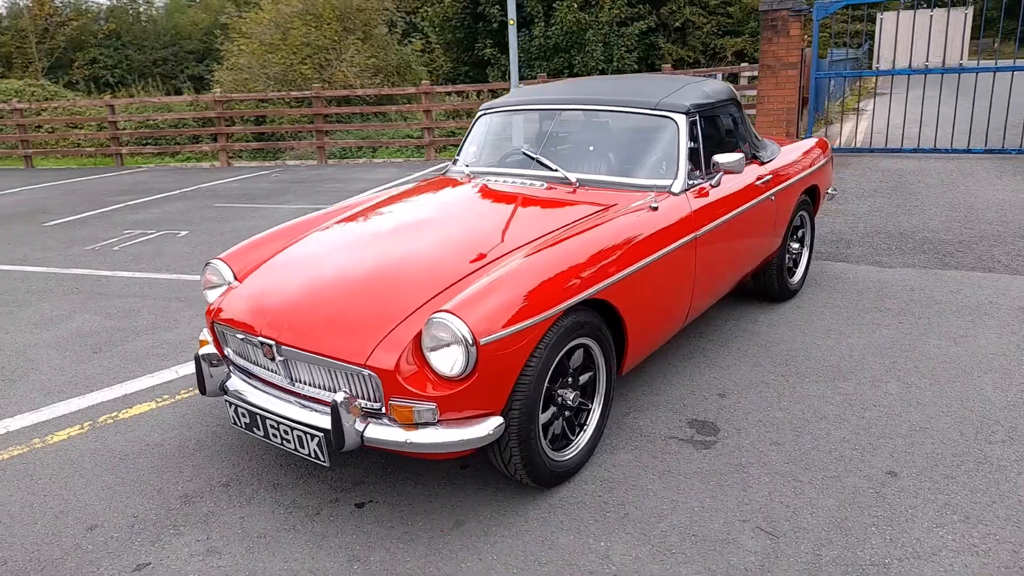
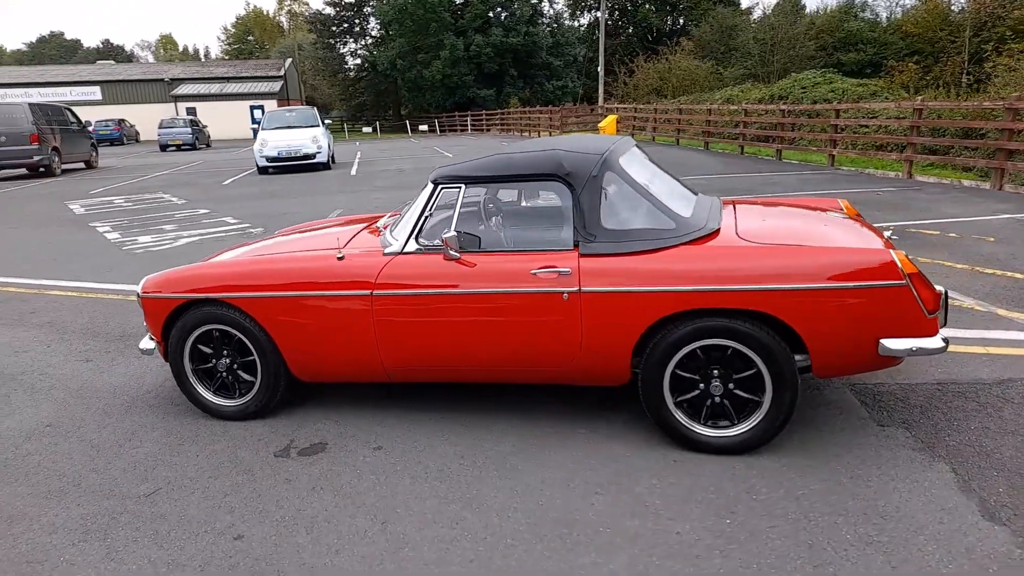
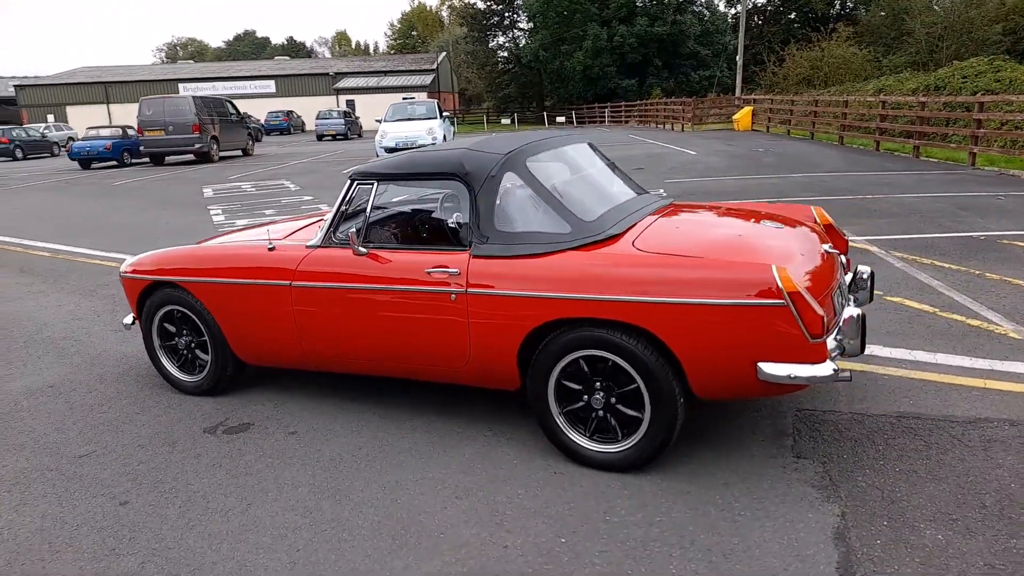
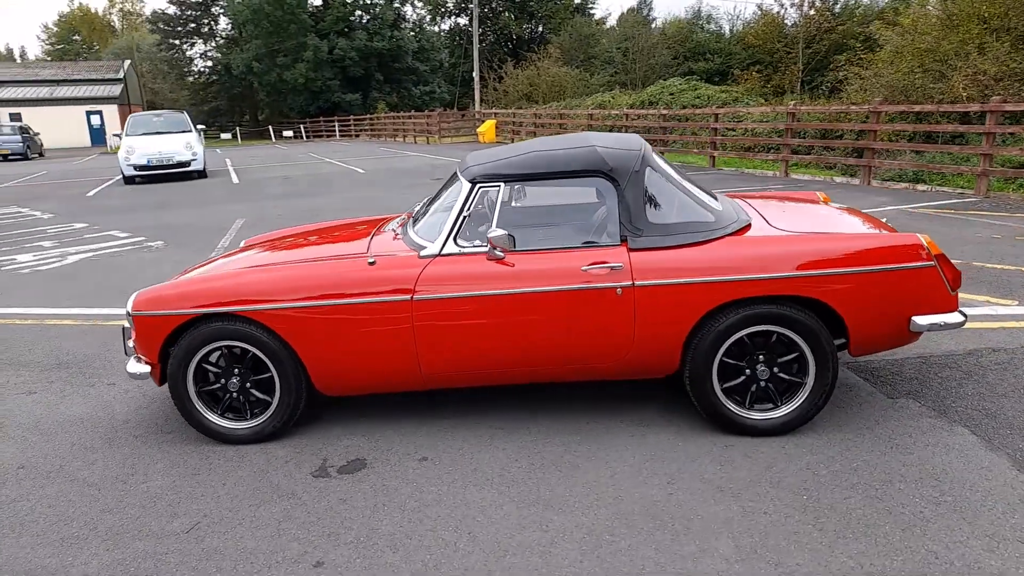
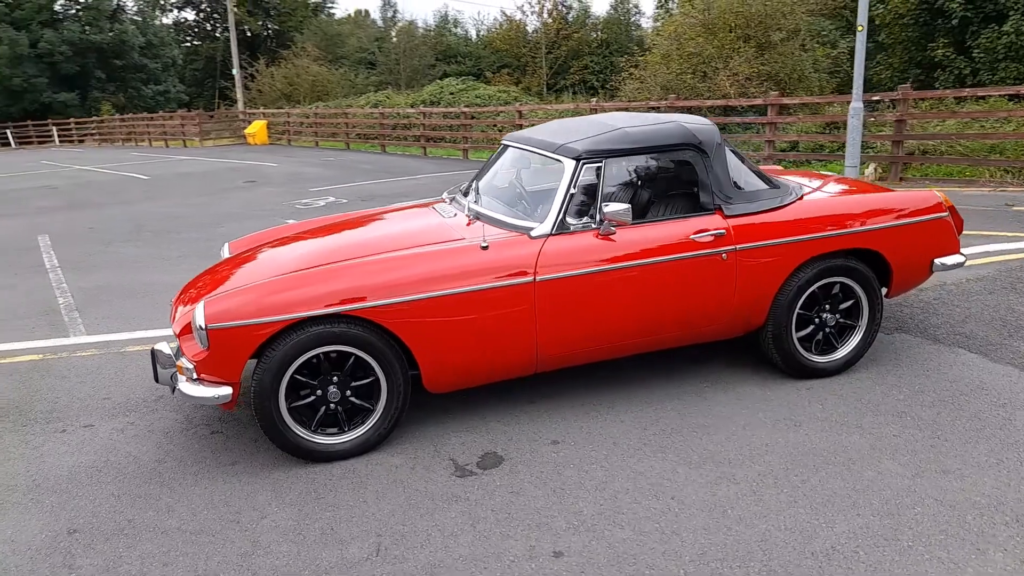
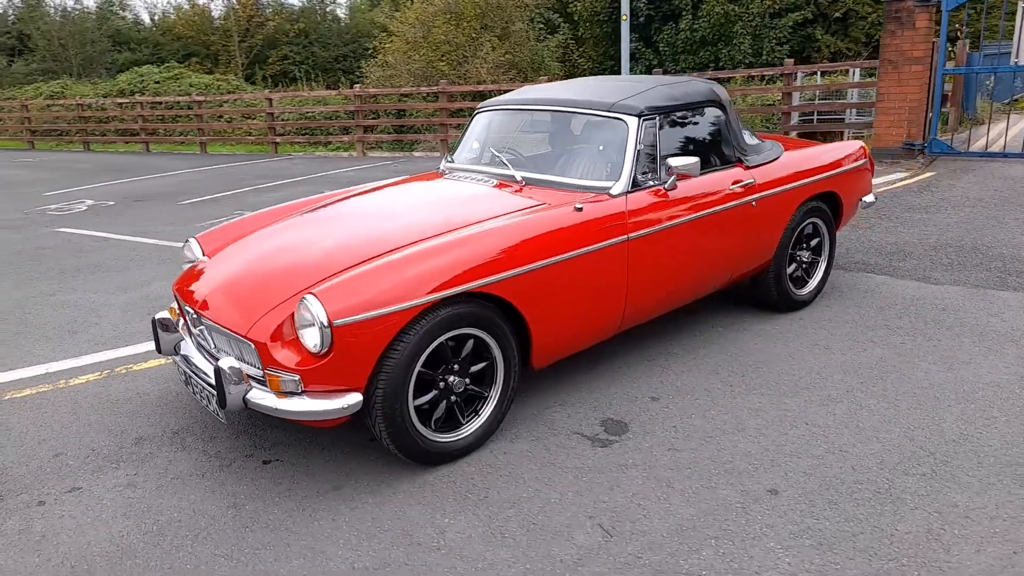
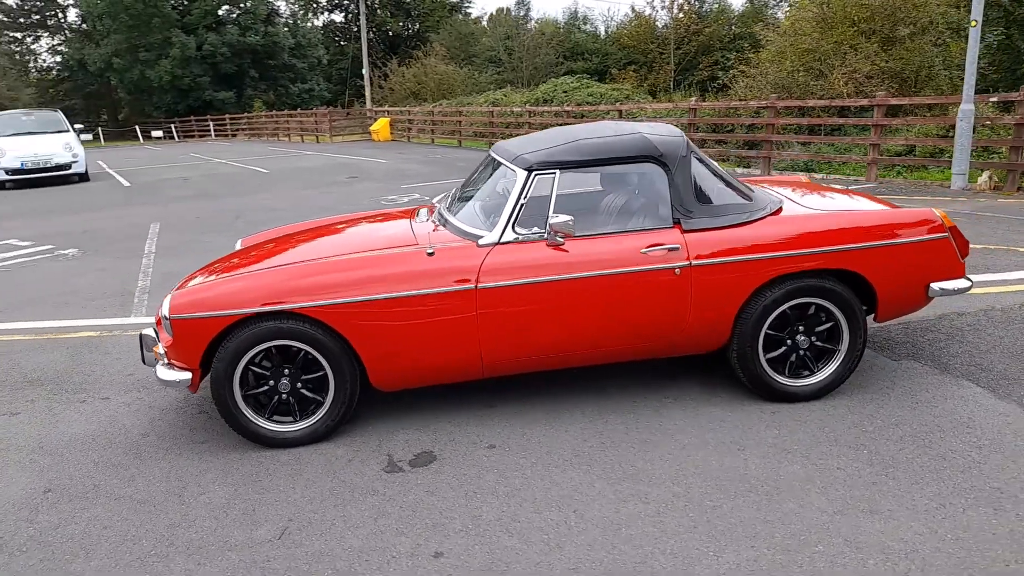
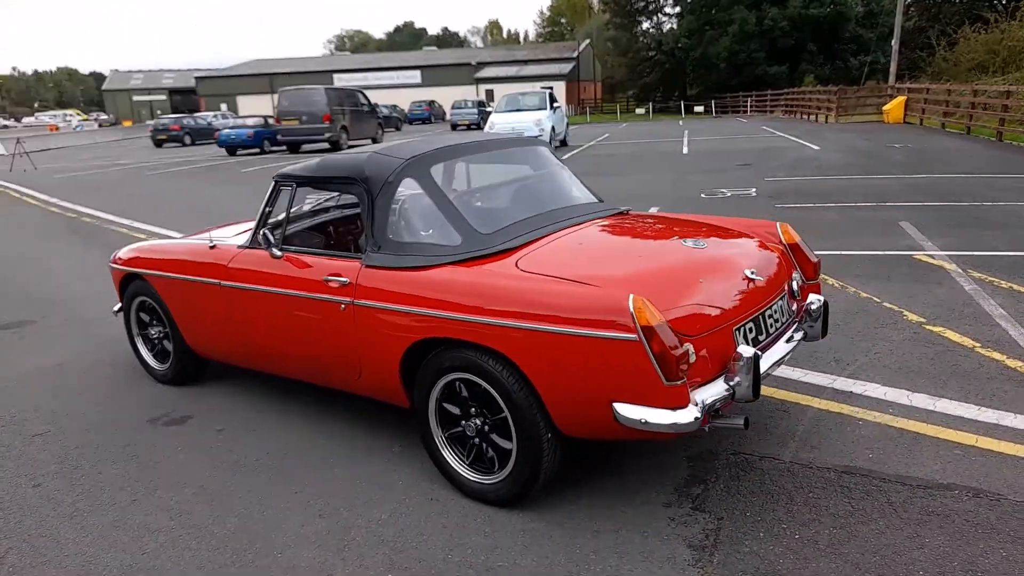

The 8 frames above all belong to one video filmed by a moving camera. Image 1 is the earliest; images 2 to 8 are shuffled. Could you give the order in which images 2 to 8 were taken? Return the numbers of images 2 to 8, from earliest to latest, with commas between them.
6, 5, 7, 4, 2, 3, 8
